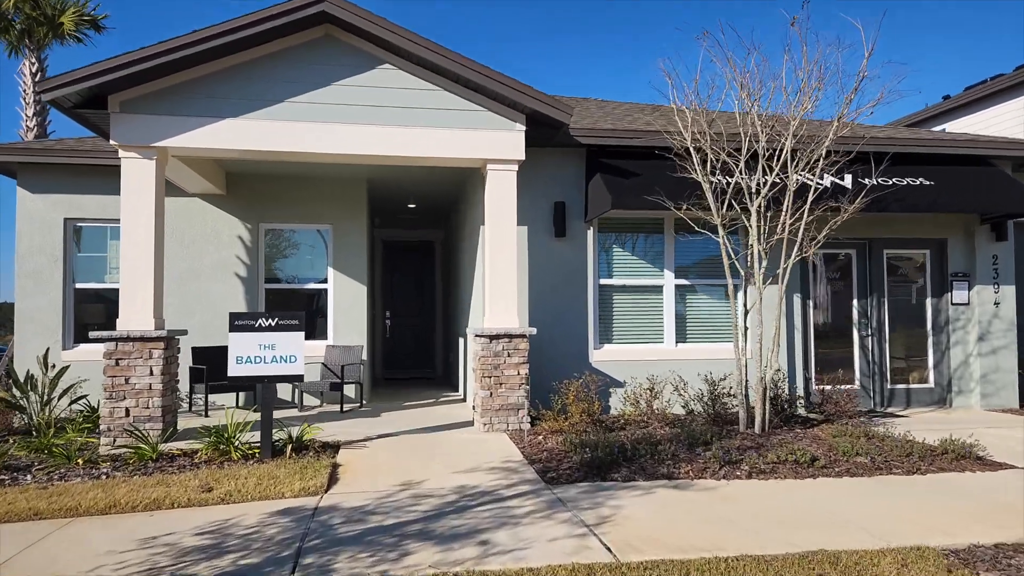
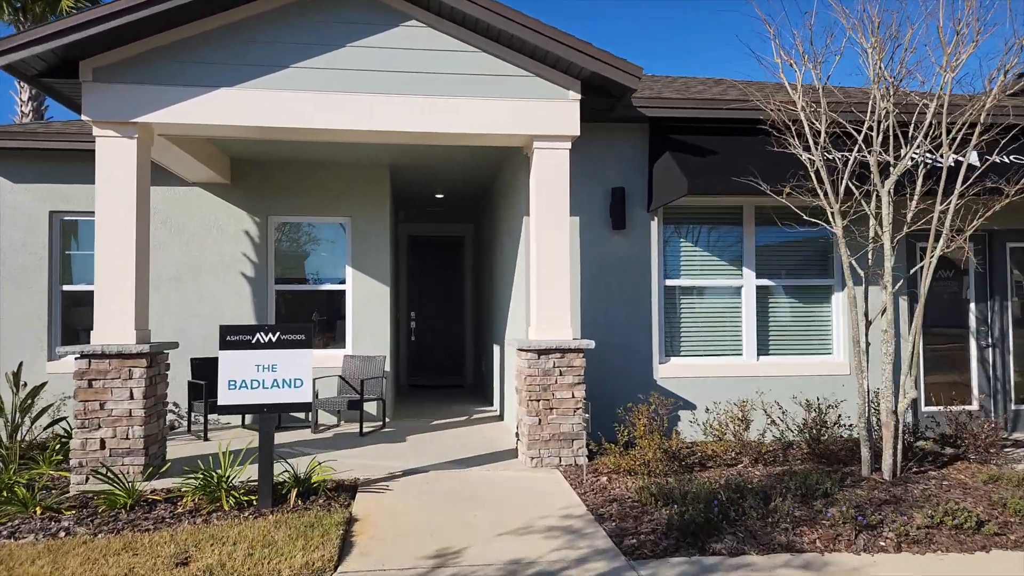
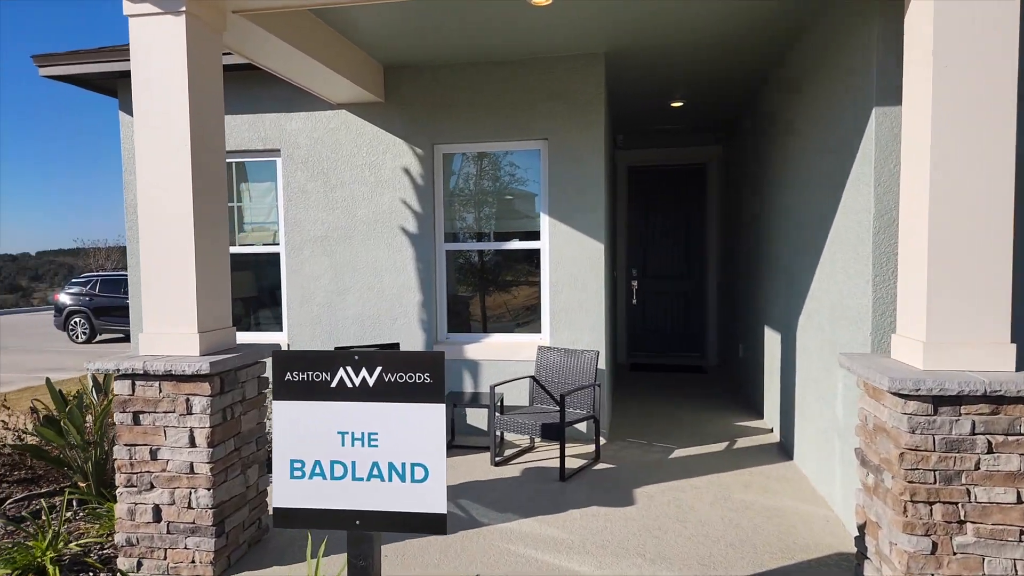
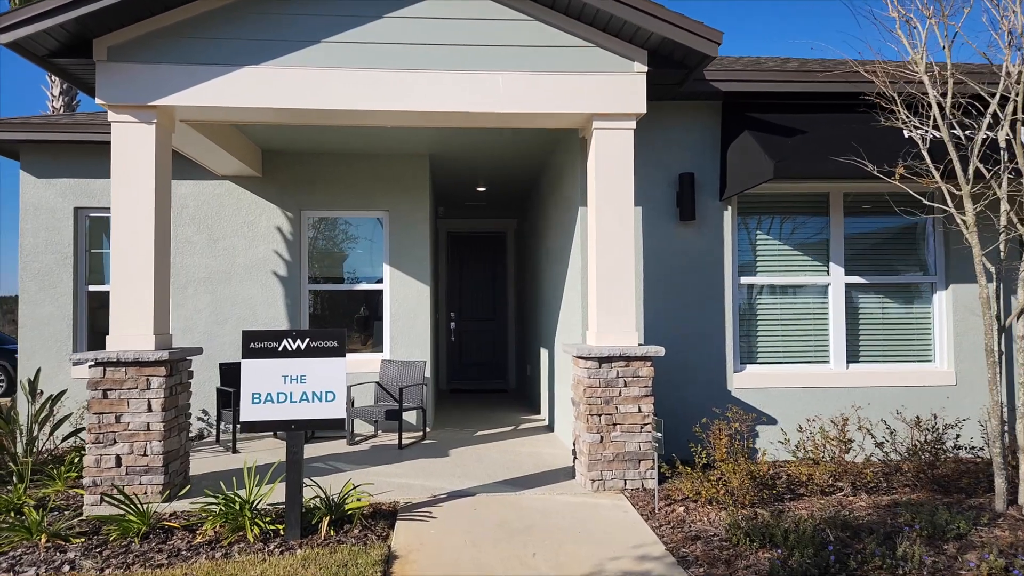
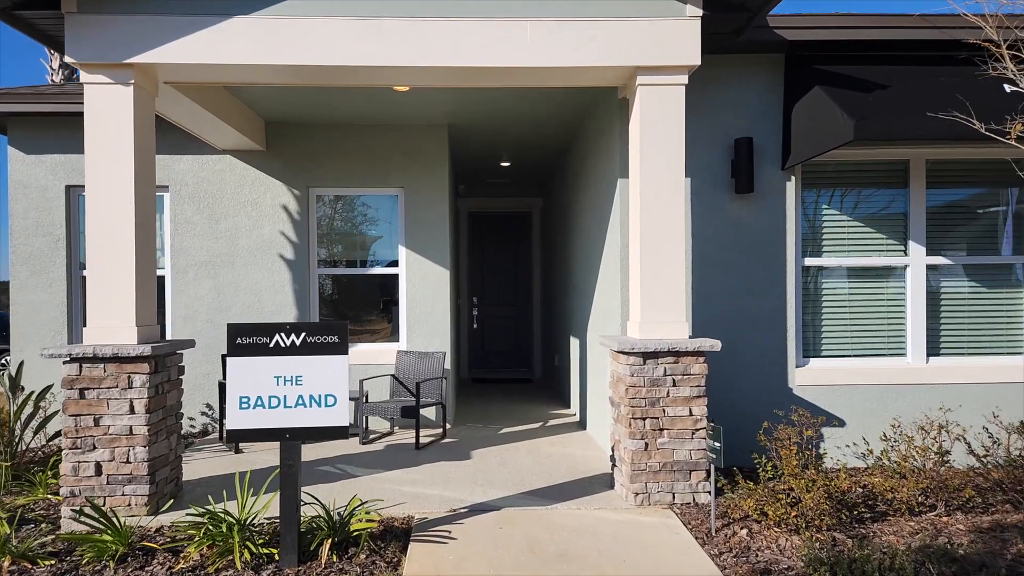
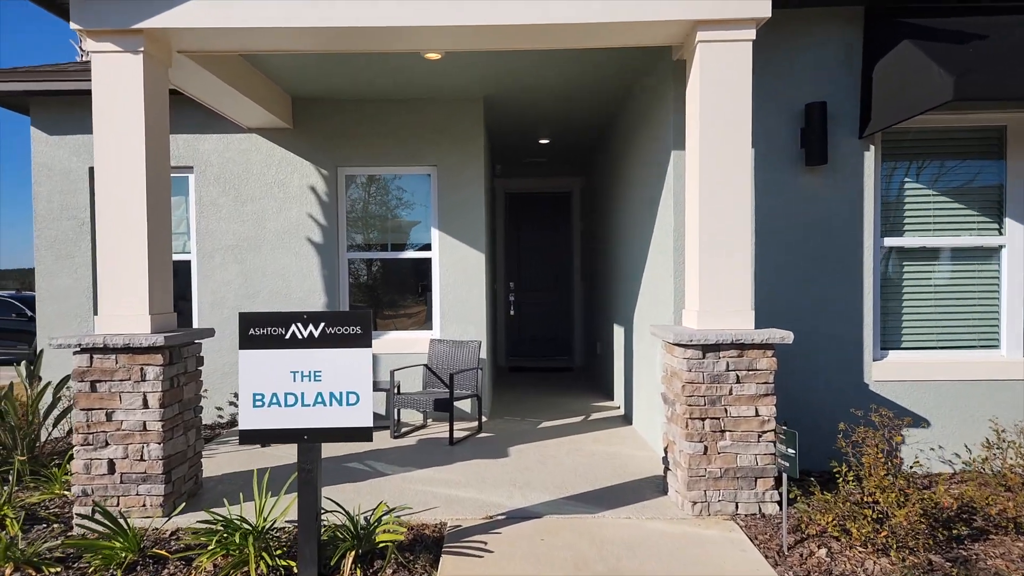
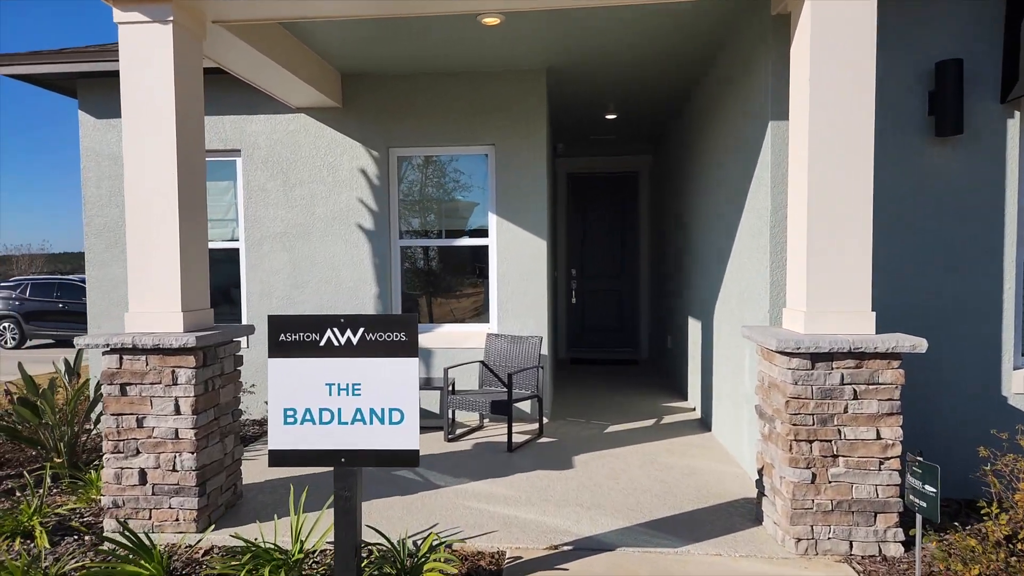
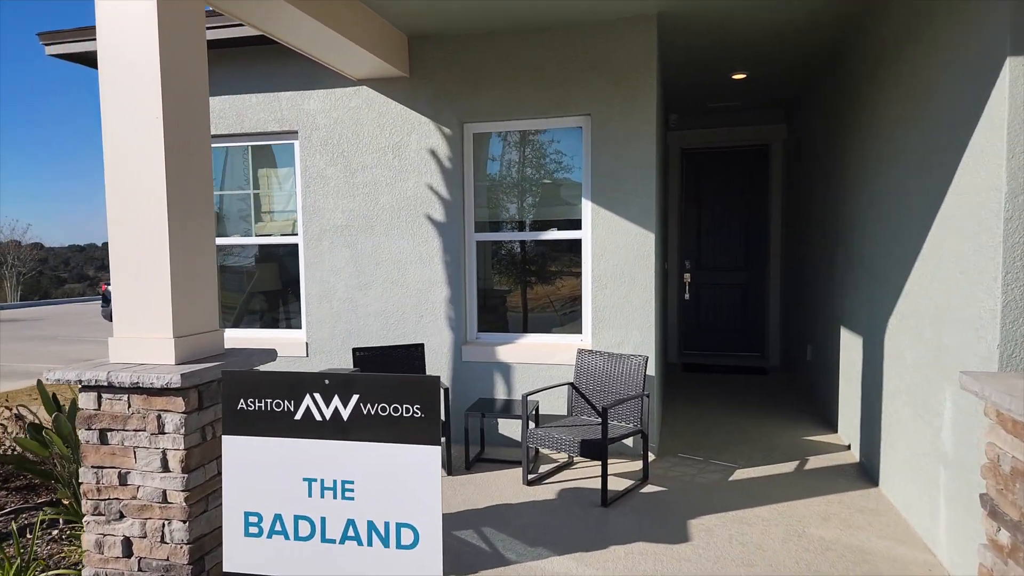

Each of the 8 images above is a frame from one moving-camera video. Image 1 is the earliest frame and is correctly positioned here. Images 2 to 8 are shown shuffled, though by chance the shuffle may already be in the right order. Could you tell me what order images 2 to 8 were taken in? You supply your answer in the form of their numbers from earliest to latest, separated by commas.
2, 4, 5, 6, 7, 3, 8
